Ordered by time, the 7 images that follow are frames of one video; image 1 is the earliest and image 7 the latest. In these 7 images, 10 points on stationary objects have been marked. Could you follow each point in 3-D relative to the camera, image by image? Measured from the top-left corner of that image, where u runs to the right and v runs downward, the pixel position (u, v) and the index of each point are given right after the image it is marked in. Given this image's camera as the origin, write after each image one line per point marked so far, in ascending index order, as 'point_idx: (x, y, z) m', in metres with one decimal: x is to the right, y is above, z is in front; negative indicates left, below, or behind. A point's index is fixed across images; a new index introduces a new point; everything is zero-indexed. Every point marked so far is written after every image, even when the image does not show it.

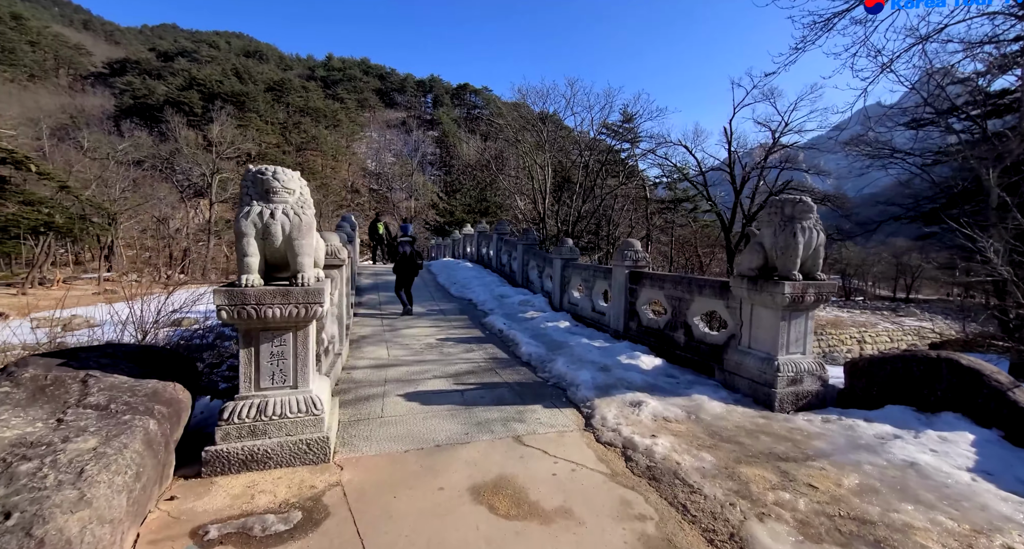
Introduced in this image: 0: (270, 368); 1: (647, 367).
0: (-1.4, -0.5, +2.9) m
1: (+1.2, -0.9, +4.7) m
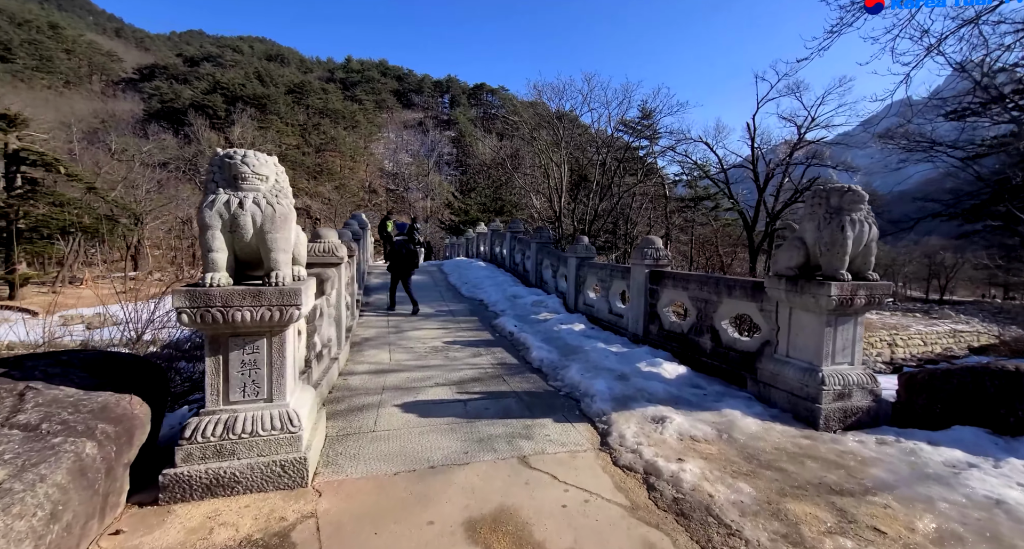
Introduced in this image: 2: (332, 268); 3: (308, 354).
0: (-1.4, -0.5, +2.6) m
1: (+1.3, -0.9, +4.3) m
2: (-1.8, +0.1, +5.0) m
3: (-1.5, -0.6, +3.9) m
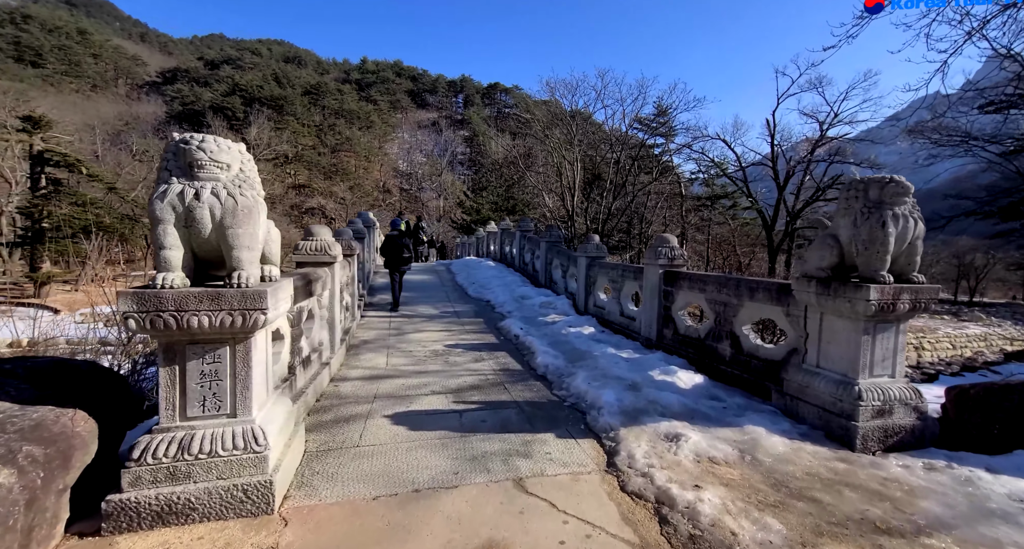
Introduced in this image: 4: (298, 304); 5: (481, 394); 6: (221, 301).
0: (-1.4, -0.5, +2.3) m
1: (+1.3, -0.9, +3.9) m
2: (-1.7, +0.1, +4.7) m
3: (-1.5, -0.6, +3.6) m
4: (-1.5, -0.2, +3.7) m
5: (-0.3, -1.0, +4.2) m
6: (-1.2, -0.1, +2.2) m
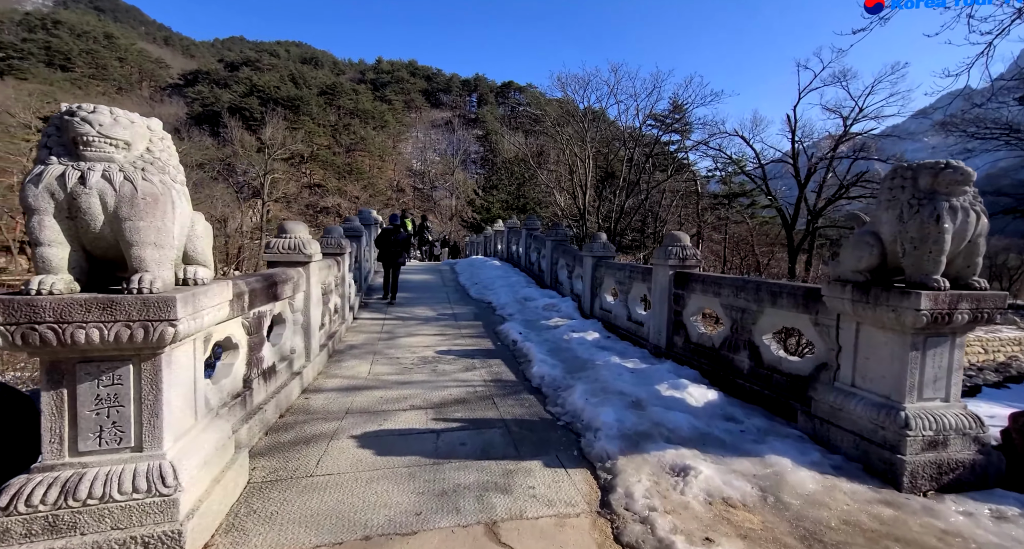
0: (-1.5, -0.5, +1.9) m
1: (+1.2, -0.9, +3.5) m
2: (-1.8, +0.1, +4.3) m
3: (-1.6, -0.6, +3.2) m
4: (-1.6, -0.2, +3.3) m
5: (-0.3, -1.0, +3.7) m
6: (-1.4, -0.1, +1.8) m
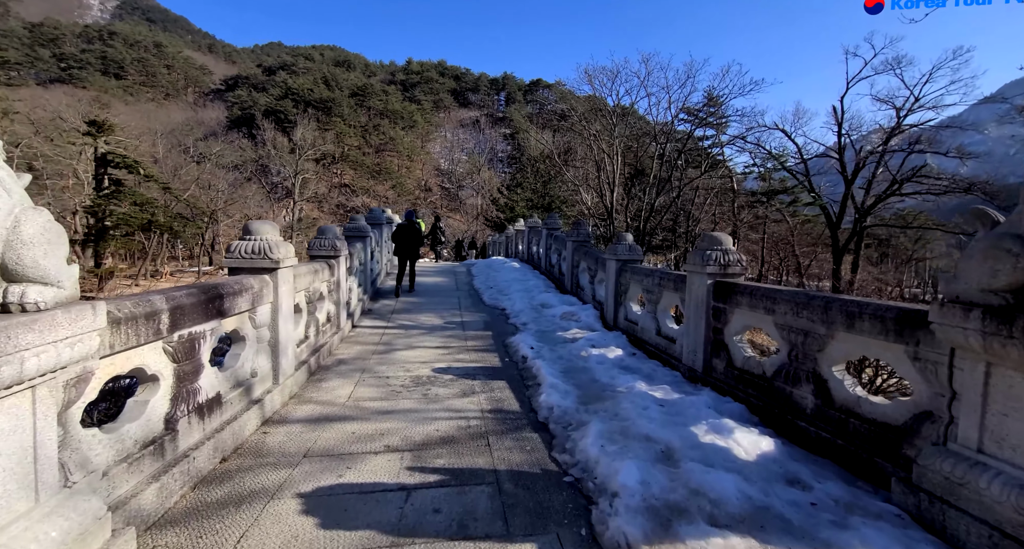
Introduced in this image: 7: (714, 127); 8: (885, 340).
0: (-1.6, -0.6, +1.2) m
1: (+1.2, -0.9, +2.7) m
2: (-1.8, 0.0, +3.7) m
3: (-1.7, -0.7, +2.5) m
4: (-1.7, -0.3, +2.7) m
5: (-0.4, -1.0, +3.0) m
6: (-1.5, -0.2, +1.1) m
7: (+7.1, +5.3, +18.2) m
8: (+1.8, -0.3, +2.5) m
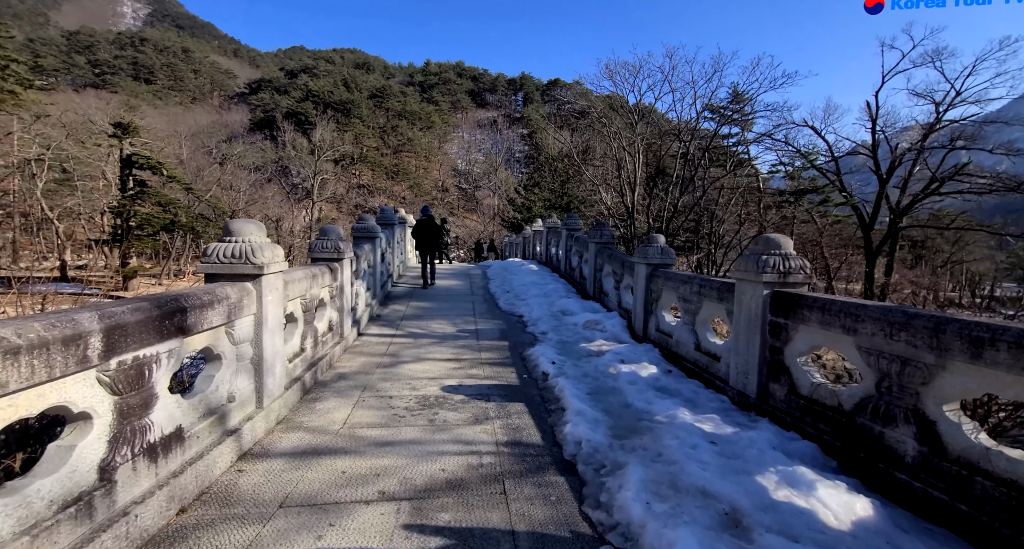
0: (-1.6, -0.6, +0.7) m
1: (+1.3, -1.0, +2.1) m
2: (-1.6, -0.1, +3.2) m
3: (-1.6, -0.7, +2.0) m
4: (-1.6, -0.3, +2.1) m
5: (-0.3, -1.1, +2.4) m
6: (-1.4, -0.2, +0.6) m
7: (+7.8, +5.2, +17.4) m
8: (+1.9, -0.4, +1.9) m
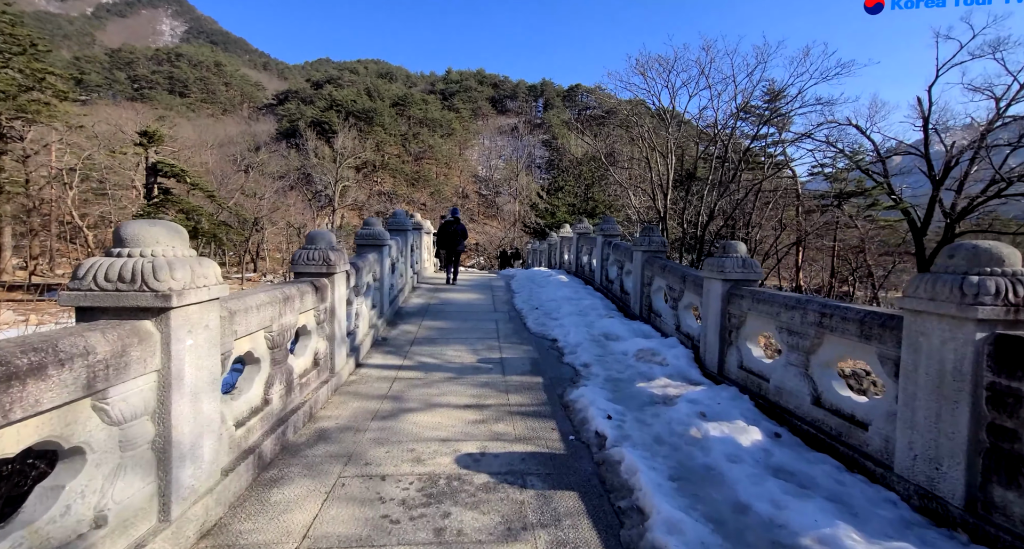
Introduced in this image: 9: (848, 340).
0: (-1.5, -0.7, -0.5) m
1: (+1.5, -1.1, +0.7) m
2: (-1.4, -0.2, +2.0) m
3: (-1.4, -0.8, +0.8) m
4: (-1.4, -0.4, +1.0) m
5: (-0.1, -1.2, +1.2) m
6: (-1.3, -0.3, -0.6) m
7: (+8.5, +4.9, +15.9) m
8: (+2.1, -0.5, +0.6) m
9: (+1.9, -0.4, +2.9) m
